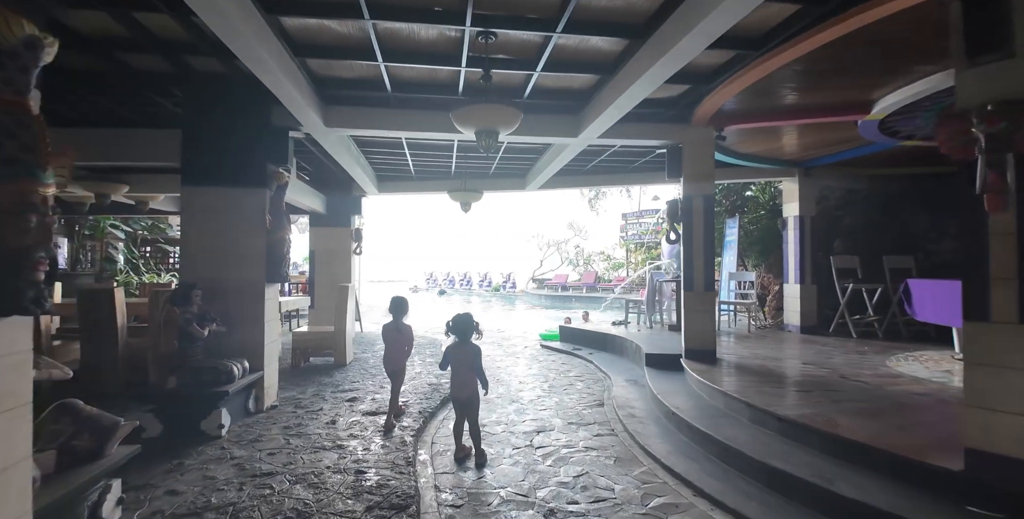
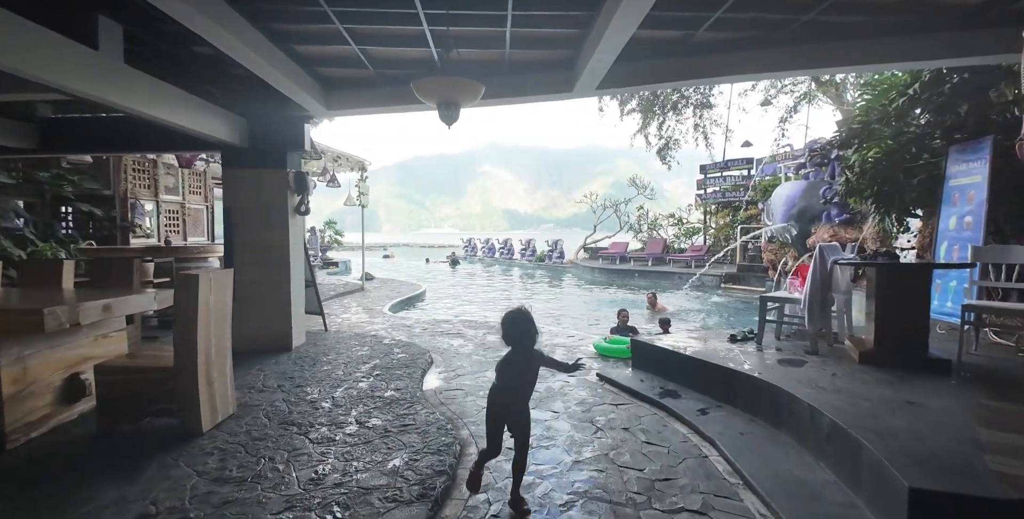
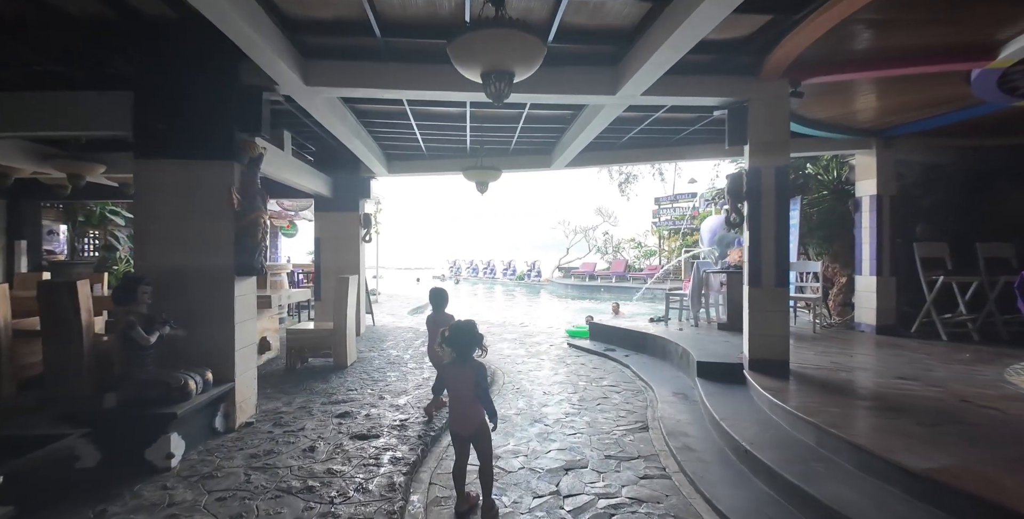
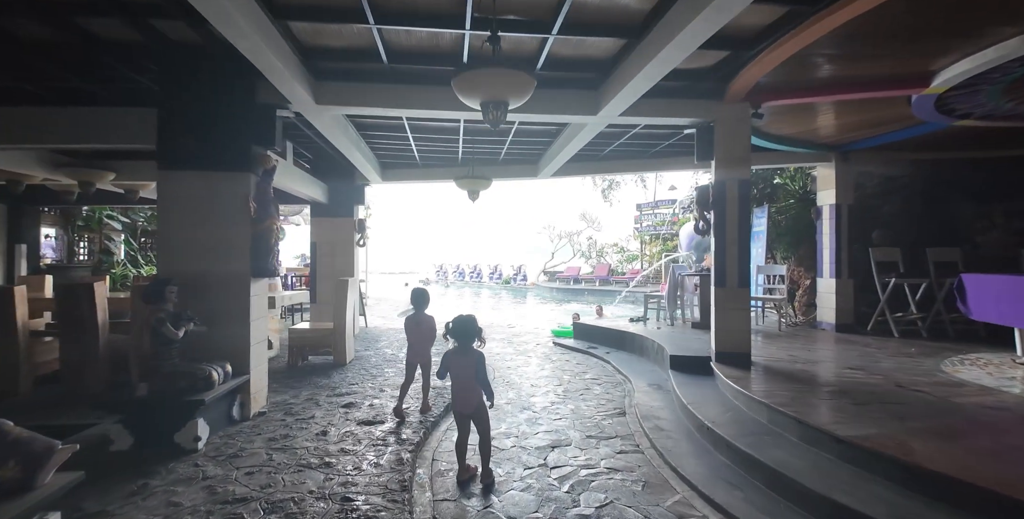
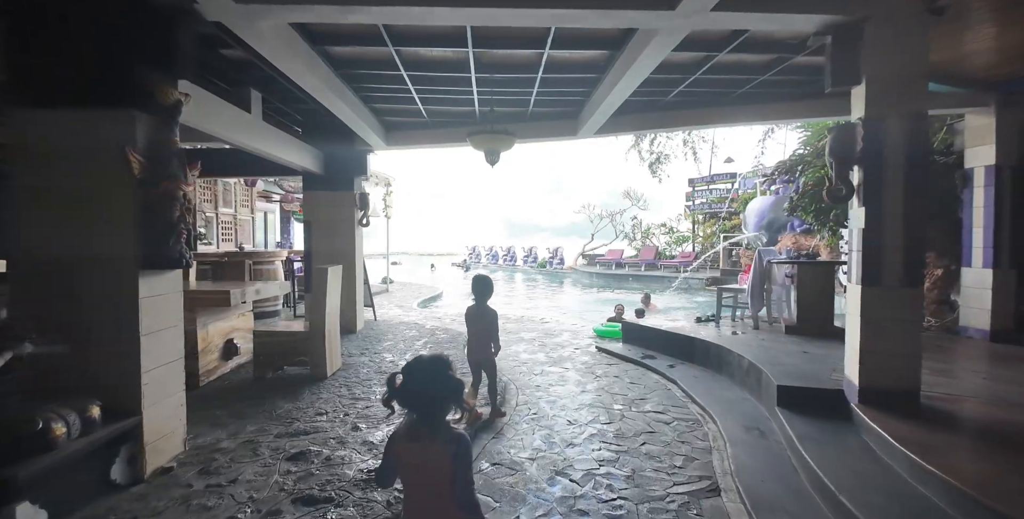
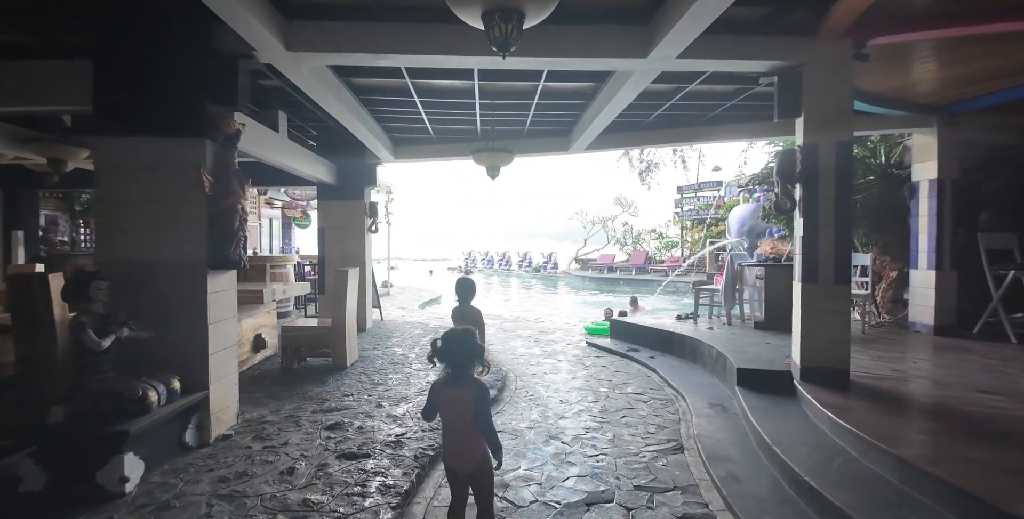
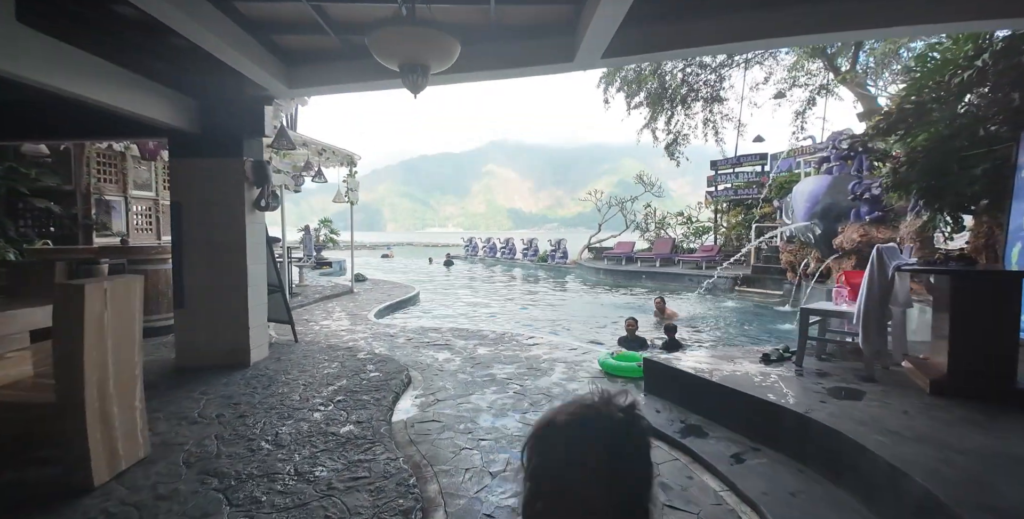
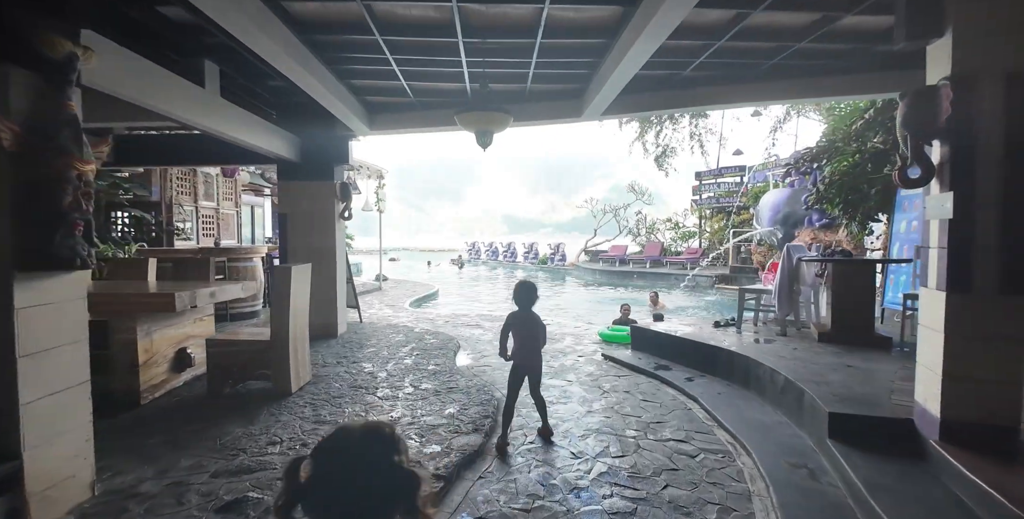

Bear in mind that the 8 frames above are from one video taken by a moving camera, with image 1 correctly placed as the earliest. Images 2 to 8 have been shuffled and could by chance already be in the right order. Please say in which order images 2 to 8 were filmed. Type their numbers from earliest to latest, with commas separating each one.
4, 3, 6, 5, 8, 2, 7
